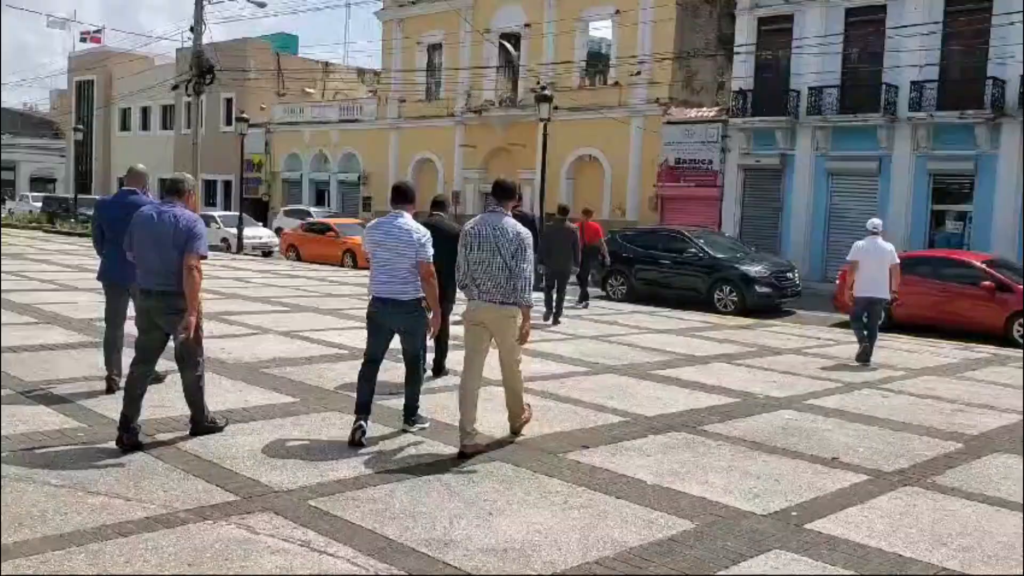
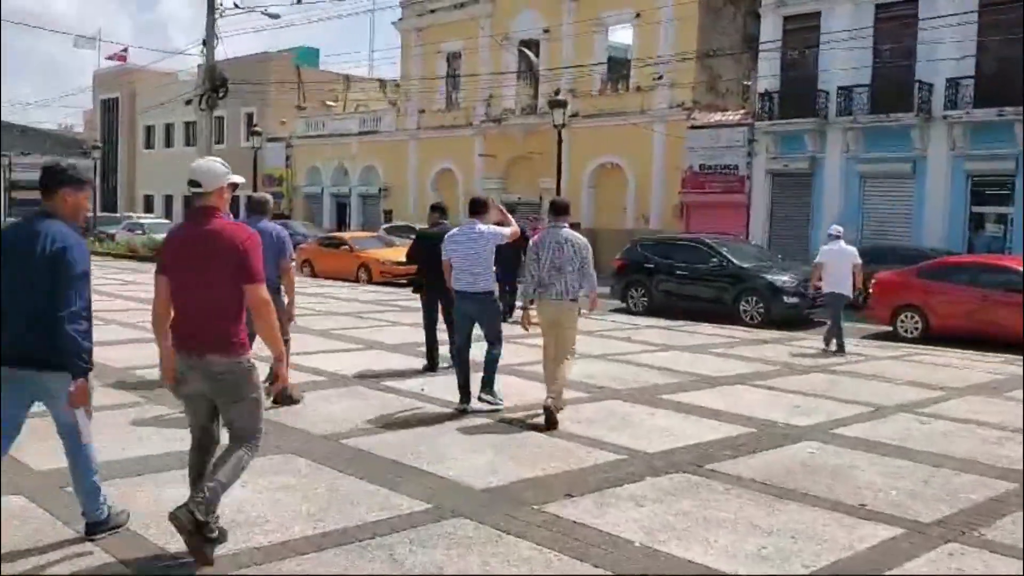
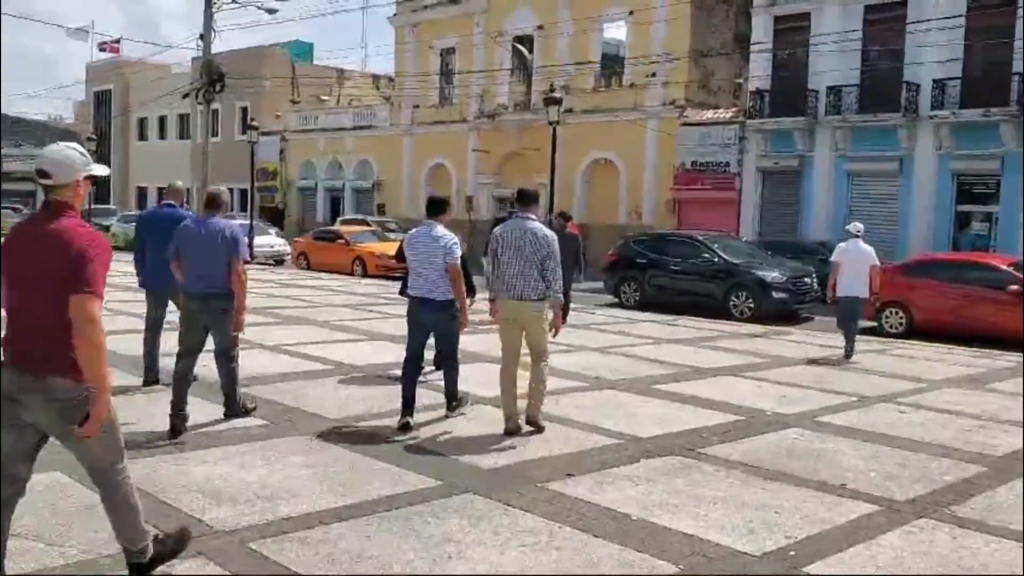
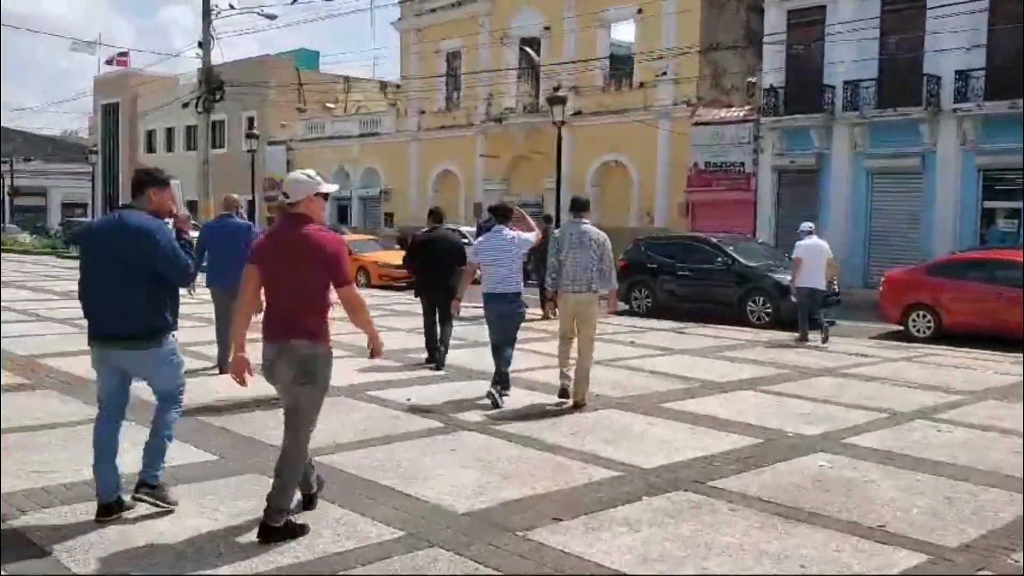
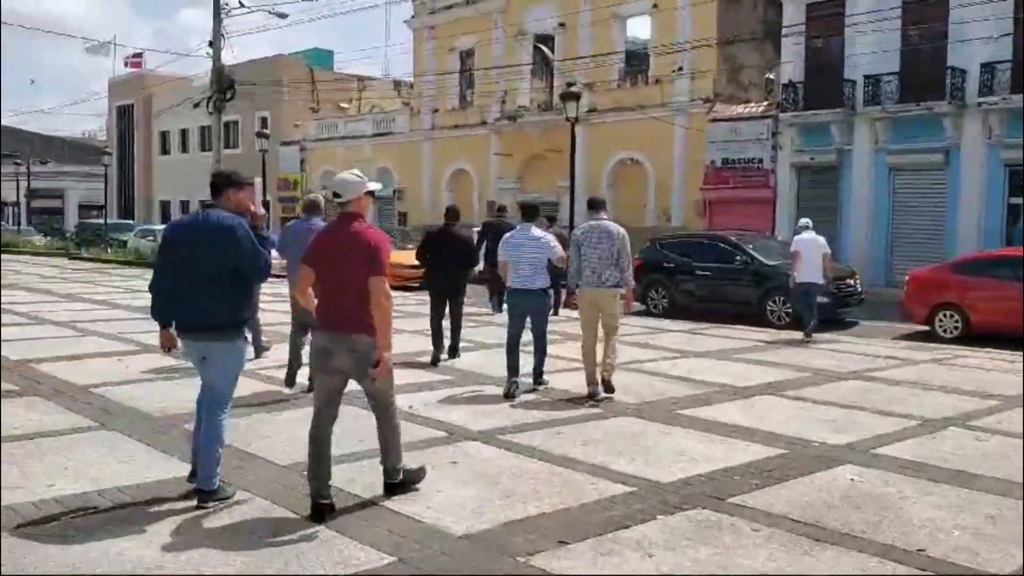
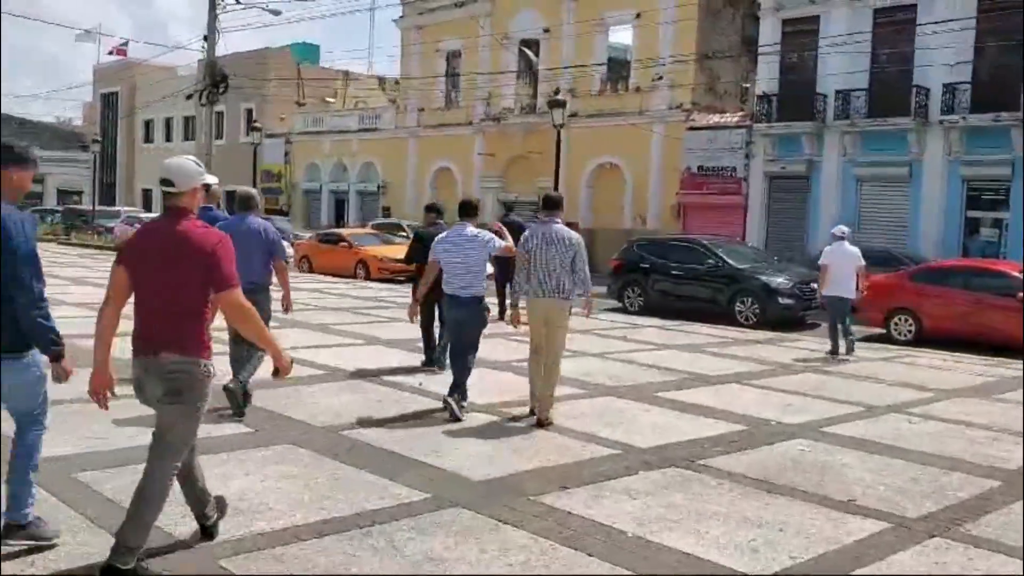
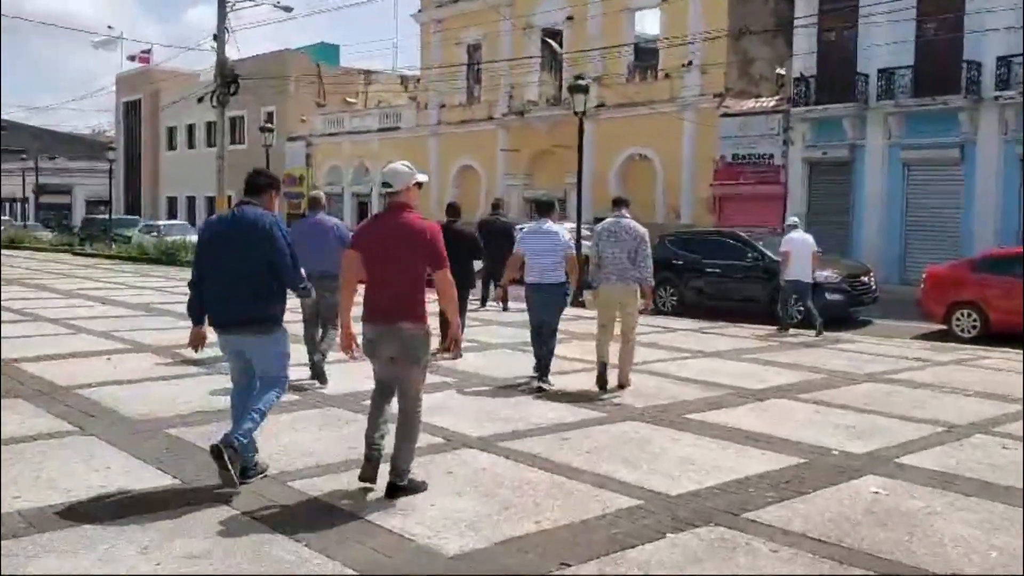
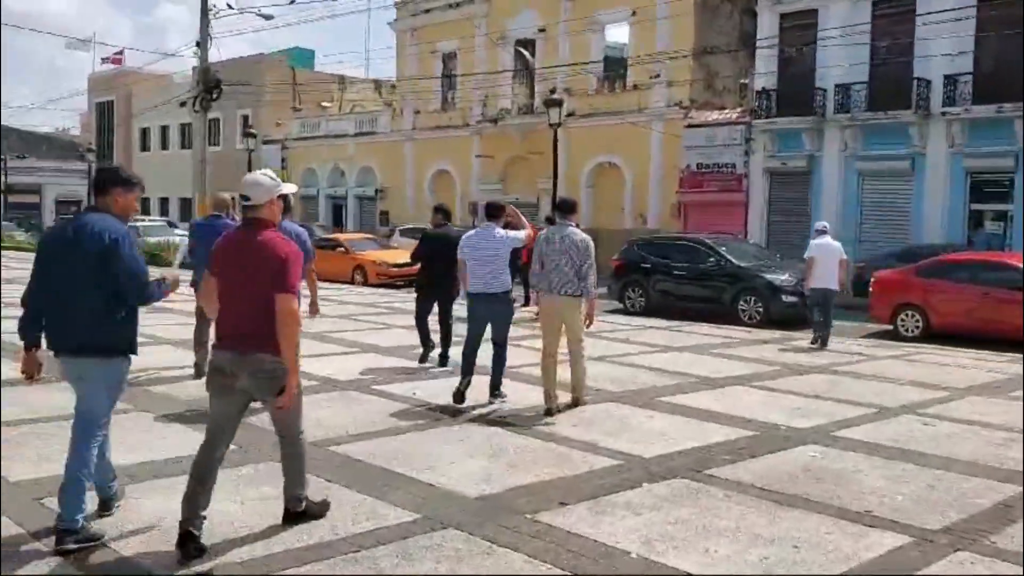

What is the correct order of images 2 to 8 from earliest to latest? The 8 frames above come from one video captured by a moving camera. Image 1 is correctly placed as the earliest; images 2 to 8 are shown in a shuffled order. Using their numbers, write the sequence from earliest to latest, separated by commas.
3, 6, 2, 8, 4, 5, 7
